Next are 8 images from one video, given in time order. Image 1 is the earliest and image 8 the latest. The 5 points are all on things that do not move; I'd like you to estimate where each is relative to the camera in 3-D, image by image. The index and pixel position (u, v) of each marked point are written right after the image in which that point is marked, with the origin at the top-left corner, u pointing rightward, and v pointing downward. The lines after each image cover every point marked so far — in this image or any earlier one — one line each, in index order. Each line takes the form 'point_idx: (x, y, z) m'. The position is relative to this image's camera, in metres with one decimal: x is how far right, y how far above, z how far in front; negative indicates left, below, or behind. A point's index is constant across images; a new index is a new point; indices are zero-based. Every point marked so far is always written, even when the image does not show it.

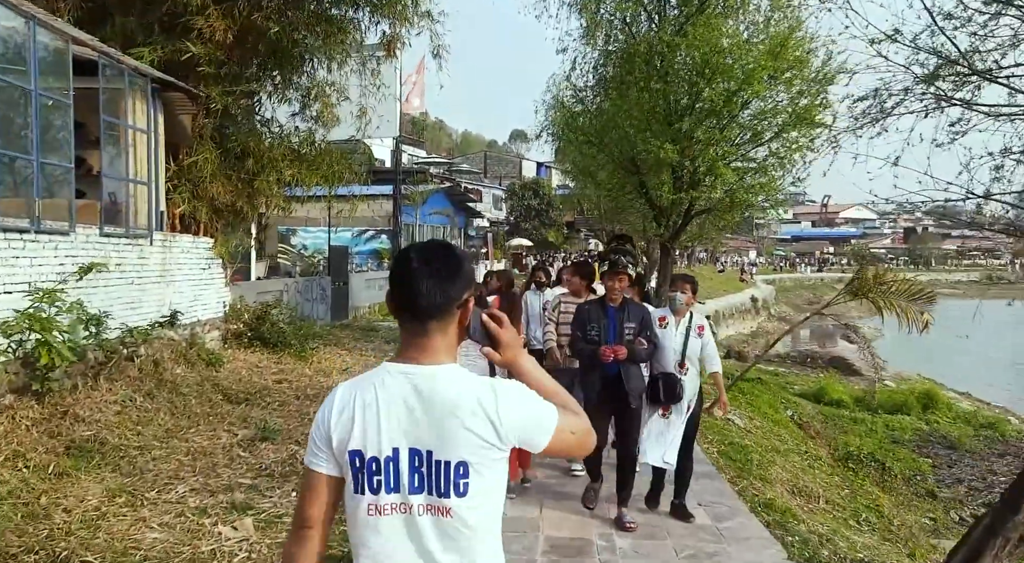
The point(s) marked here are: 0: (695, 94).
0: (+2.8, +2.8, +13.9) m
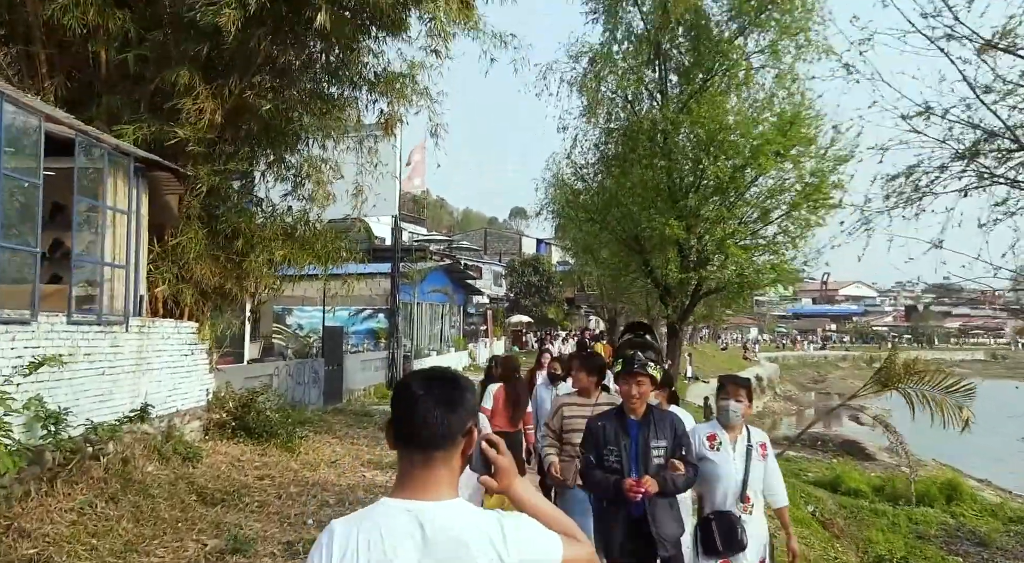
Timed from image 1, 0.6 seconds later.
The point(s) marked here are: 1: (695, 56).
0: (+2.8, +1.6, +13.5) m
1: (+2.7, +3.3, +13.7) m
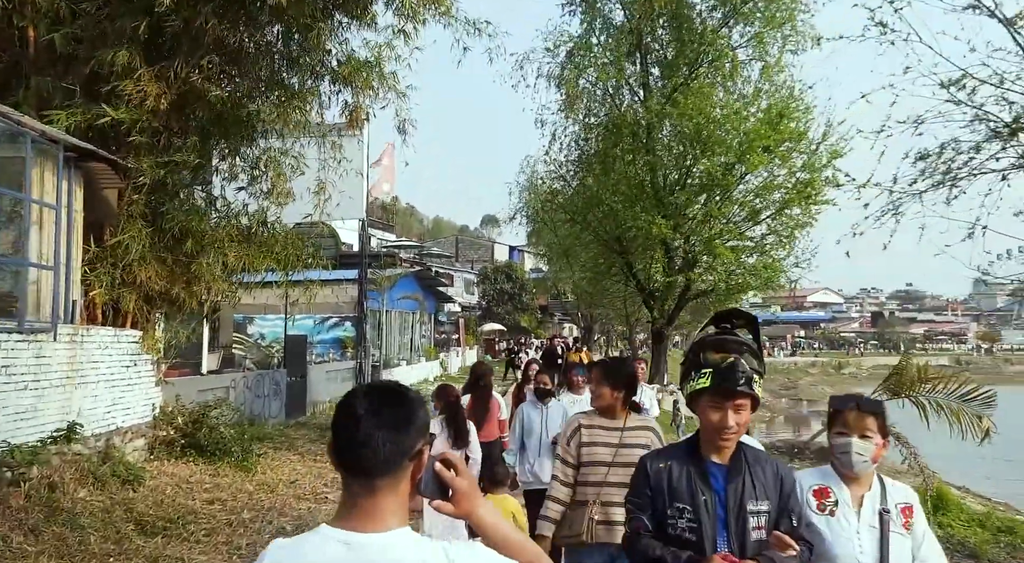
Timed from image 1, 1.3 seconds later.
0: (+2.4, +1.5, +12.7) m
1: (+2.3, +3.3, +12.9) m
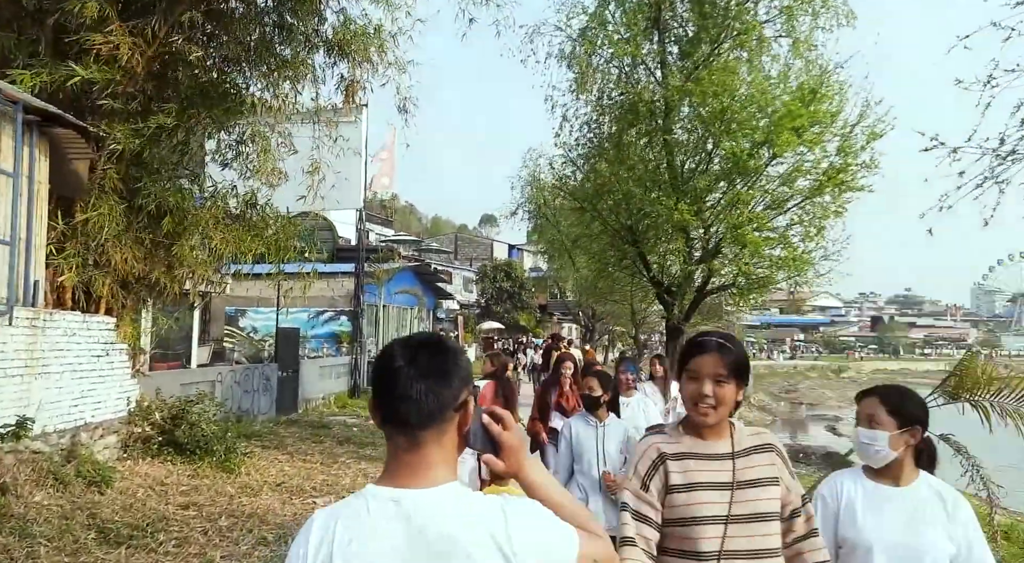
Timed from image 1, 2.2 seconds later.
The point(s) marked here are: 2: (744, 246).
0: (+2.5, +1.6, +11.8) m
1: (+2.4, +3.4, +12.1) m
2: (+2.9, +0.5, +11.6) m
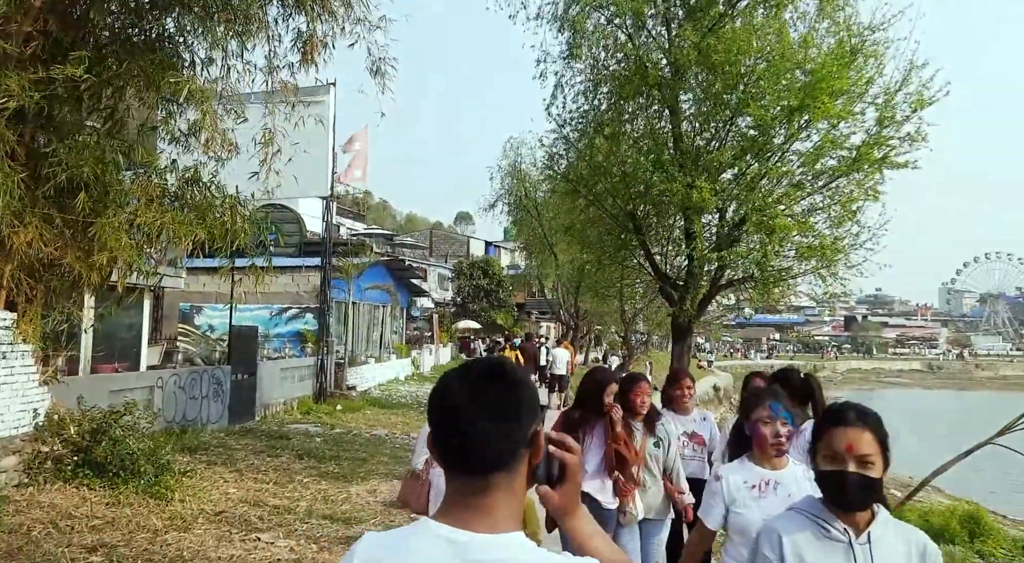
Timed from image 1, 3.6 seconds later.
0: (+2.4, +1.7, +10.3) m
1: (+2.3, +3.5, +10.5) m
2: (+2.7, +0.5, +10.0) m
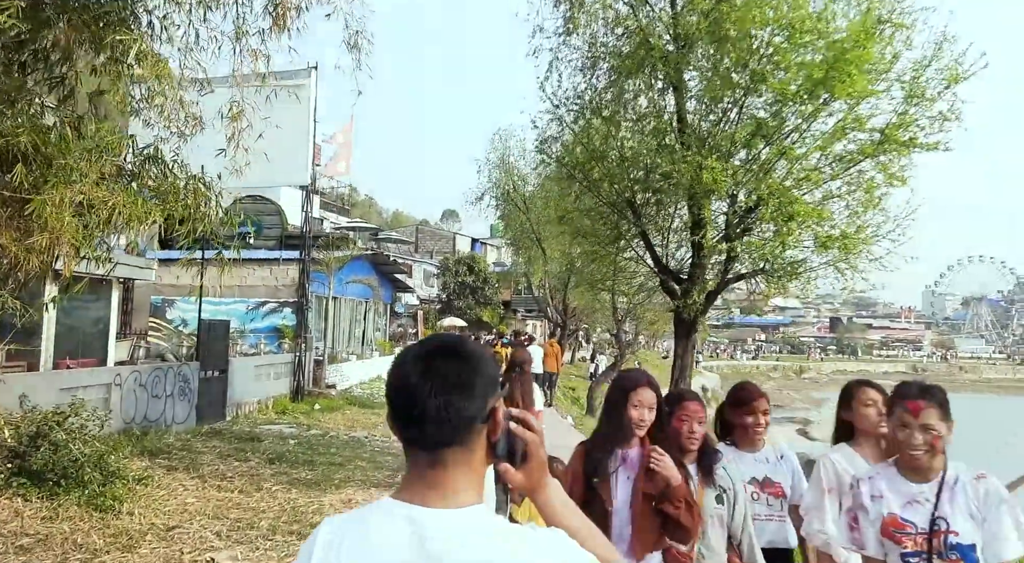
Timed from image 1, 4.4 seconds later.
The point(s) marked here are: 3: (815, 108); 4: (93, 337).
0: (+2.3, +1.8, +9.4) m
1: (+2.2, +3.5, +9.7) m
2: (+2.6, +0.6, +9.2) m
3: (+3.0, +1.7, +9.1) m
4: (-7.6, -1.0, +16.8) m
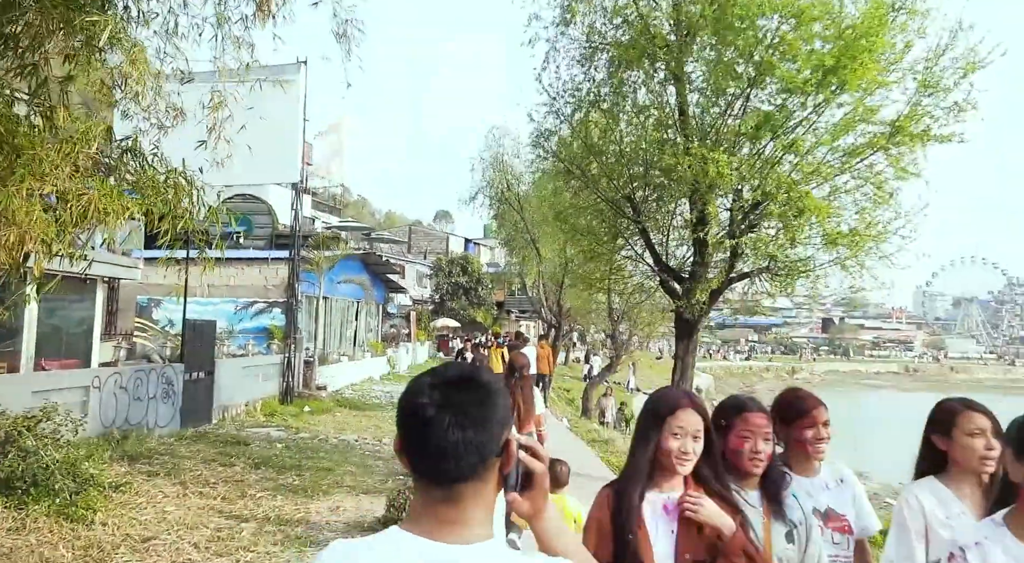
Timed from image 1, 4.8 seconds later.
0: (+2.2, +1.8, +9.1) m
1: (+2.2, +3.6, +9.3) m
2: (+2.6, +0.6, +8.8) m
3: (+3.0, +1.7, +8.7) m
4: (-7.7, -1.0, +16.3) m
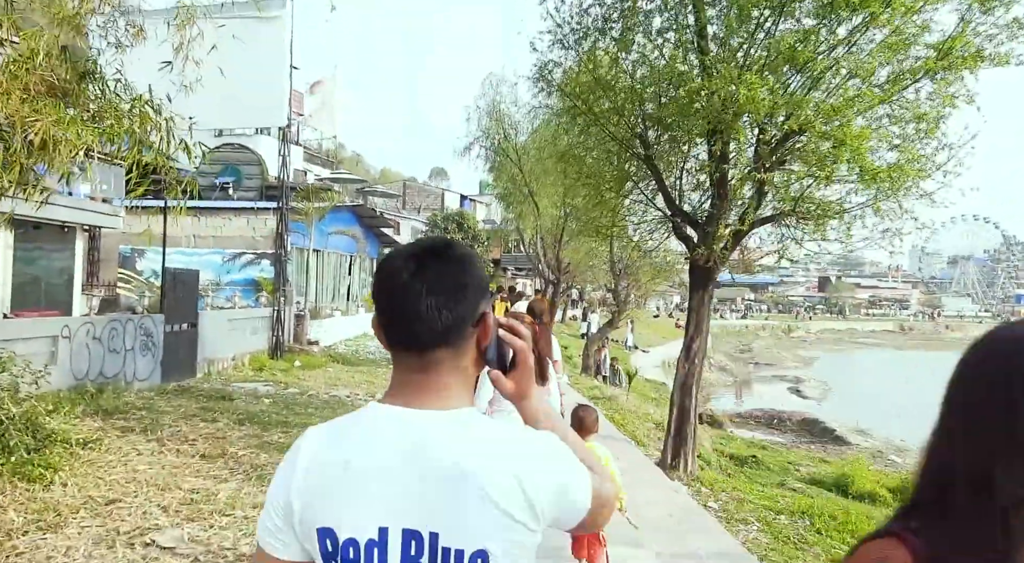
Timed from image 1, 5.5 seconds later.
0: (+2.3, +2.3, +8.3) m
1: (+2.2, +4.1, +8.4) m
2: (+2.6, +1.1, +8.1) m
3: (+3.0, +2.2, +7.9) m
4: (-7.8, -0.1, +15.6) m
